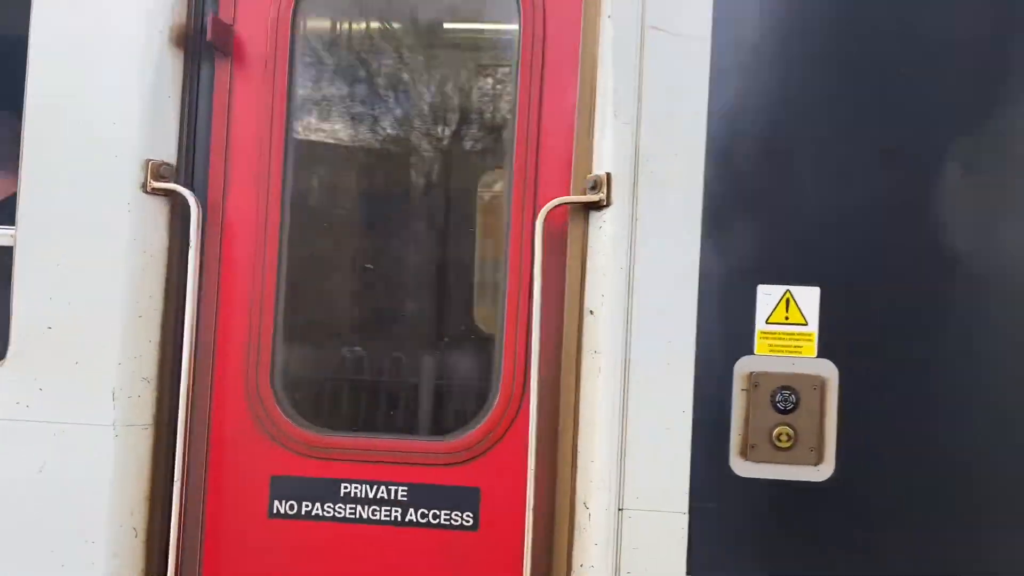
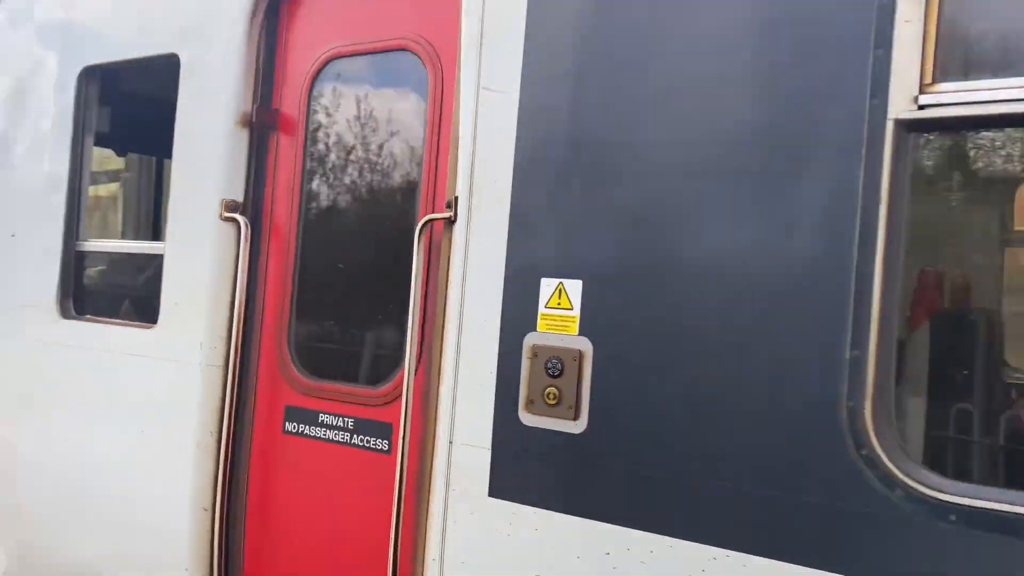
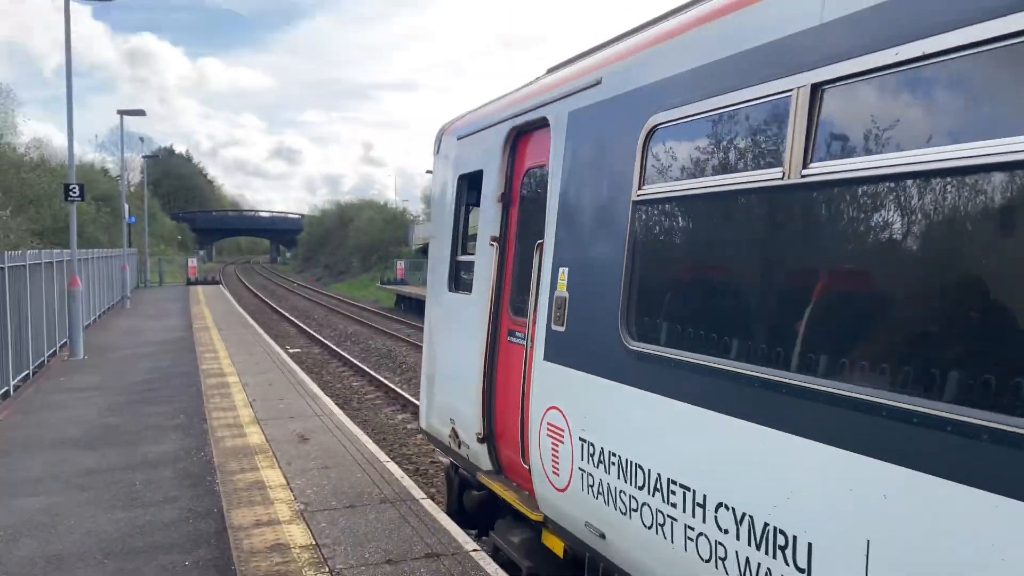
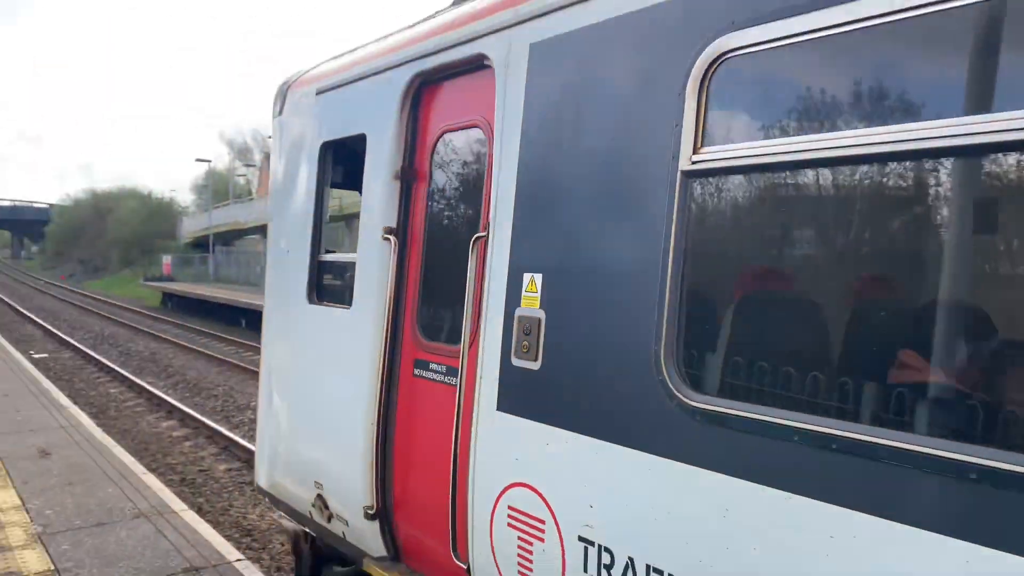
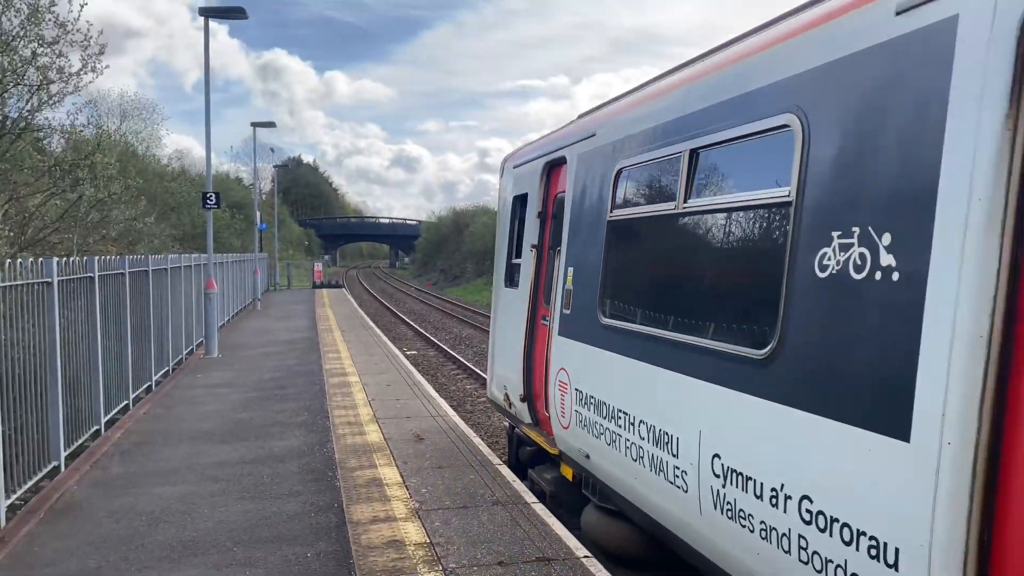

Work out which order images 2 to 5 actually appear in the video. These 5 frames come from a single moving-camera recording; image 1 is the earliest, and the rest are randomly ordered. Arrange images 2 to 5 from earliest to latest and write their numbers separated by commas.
2, 4, 3, 5
